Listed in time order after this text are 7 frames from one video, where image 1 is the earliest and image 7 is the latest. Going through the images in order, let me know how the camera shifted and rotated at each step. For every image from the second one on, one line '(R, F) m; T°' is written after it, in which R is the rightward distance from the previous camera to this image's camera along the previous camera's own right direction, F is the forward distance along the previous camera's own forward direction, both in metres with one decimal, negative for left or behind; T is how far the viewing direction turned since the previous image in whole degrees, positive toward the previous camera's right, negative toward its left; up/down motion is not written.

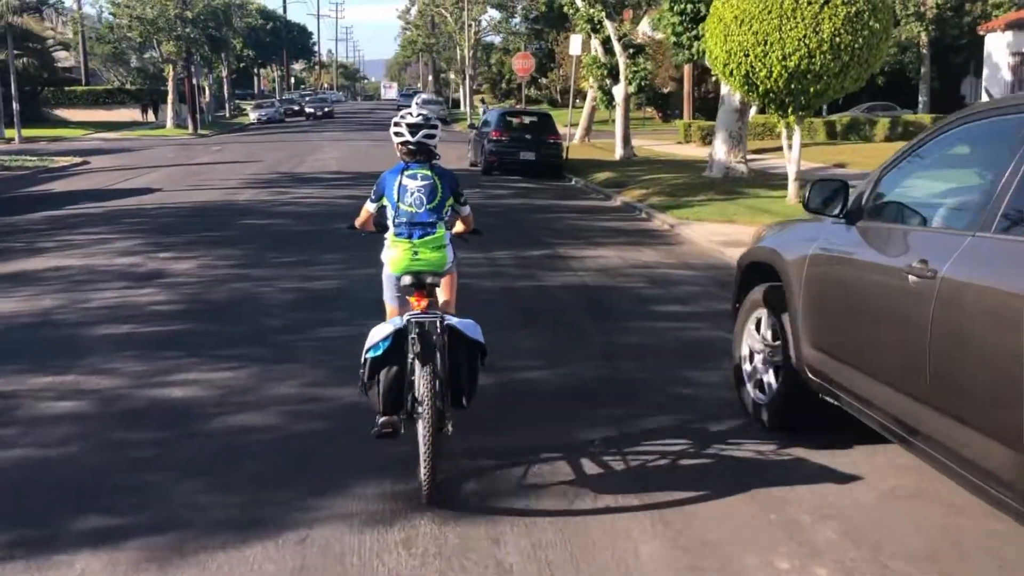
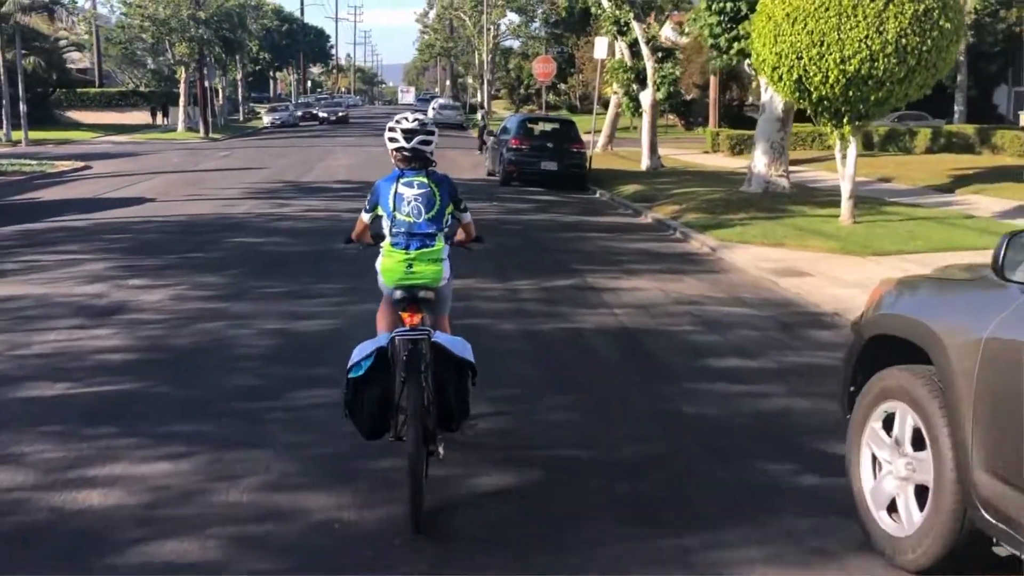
(-0.1, +1.8) m; -1°
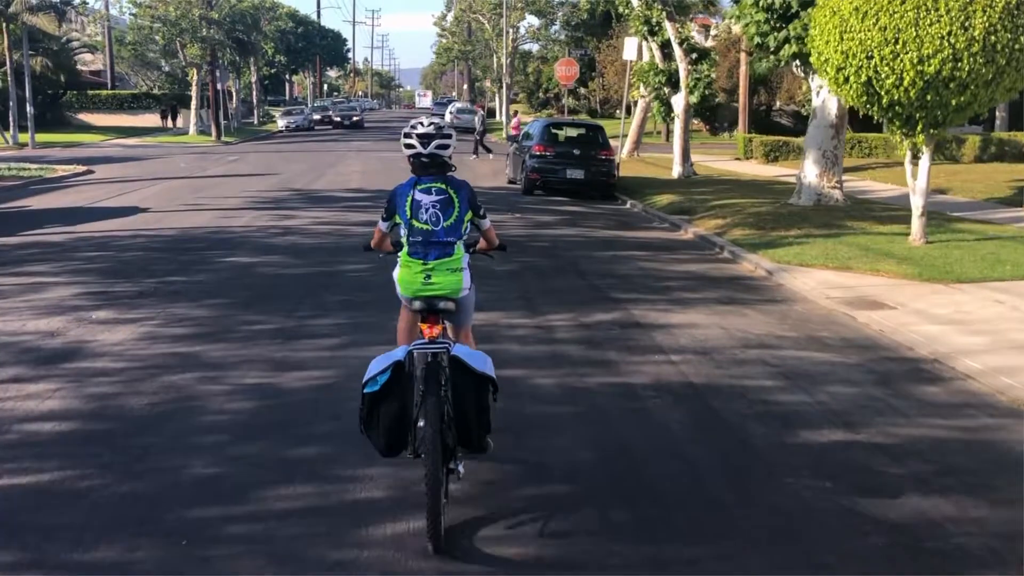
(-0.2, +1.7) m; -1°
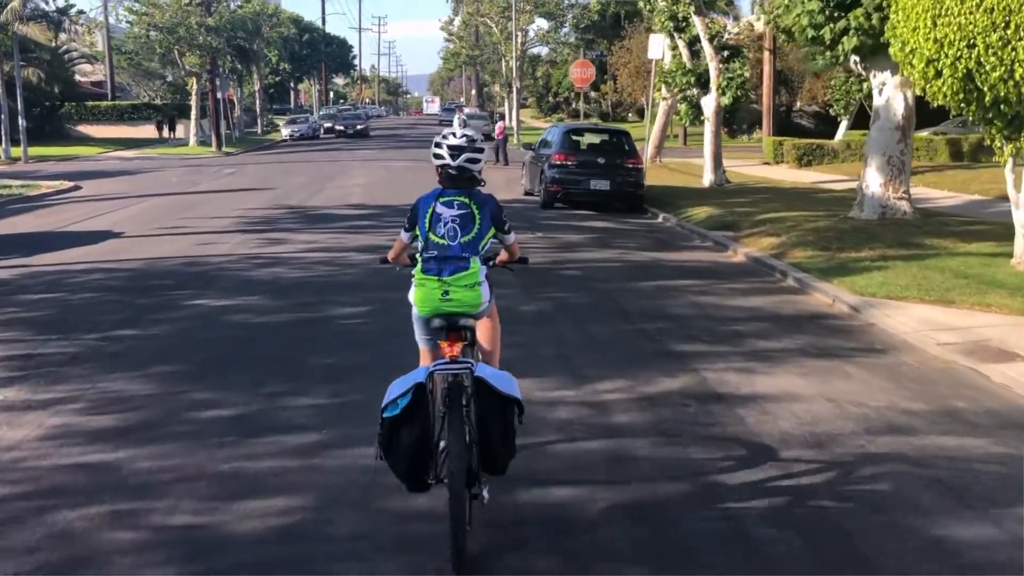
(-0.3, +2.3) m; -1°
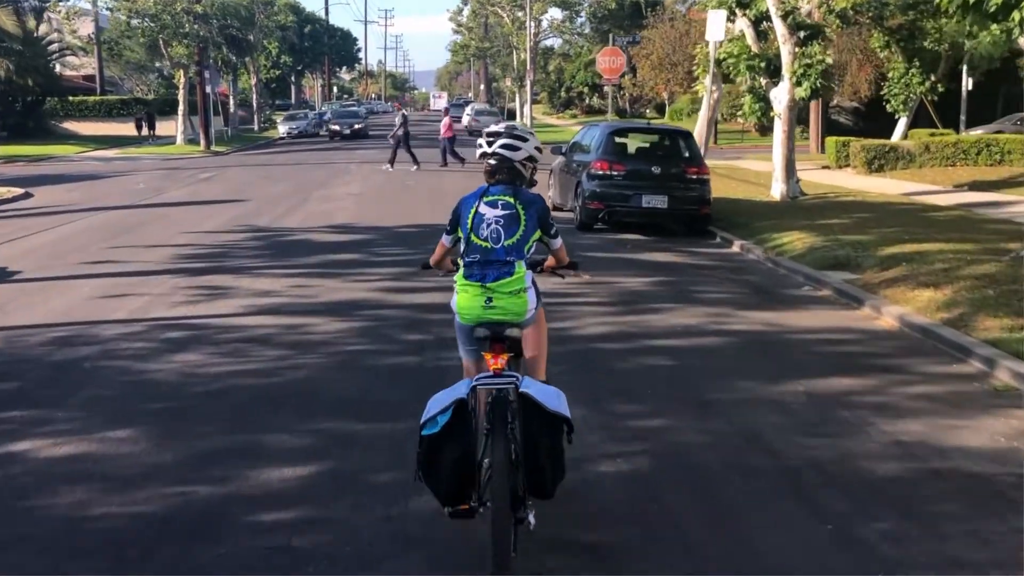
(-0.5, +4.6) m; -1°
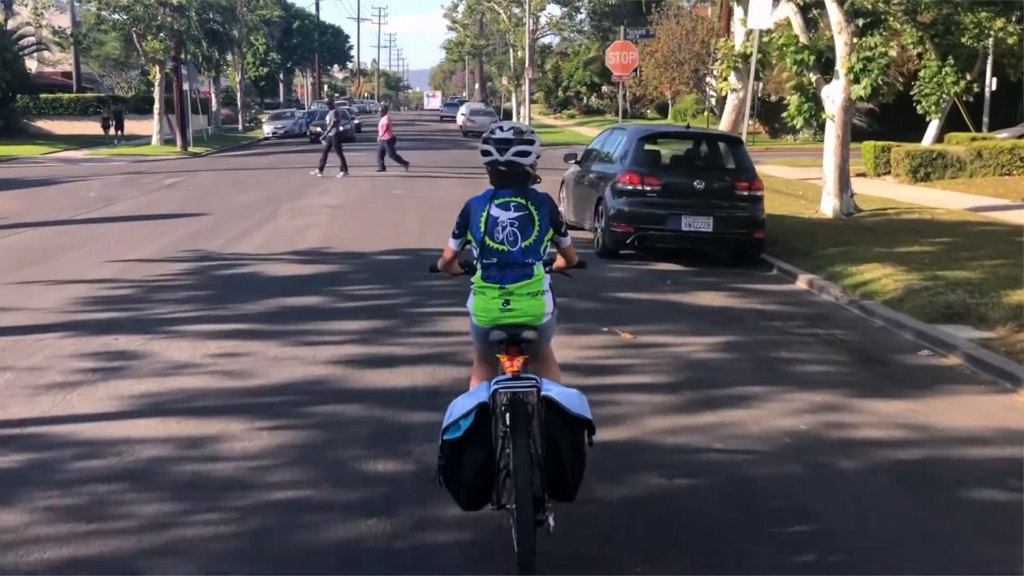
(-0.2, +3.2) m; 0°
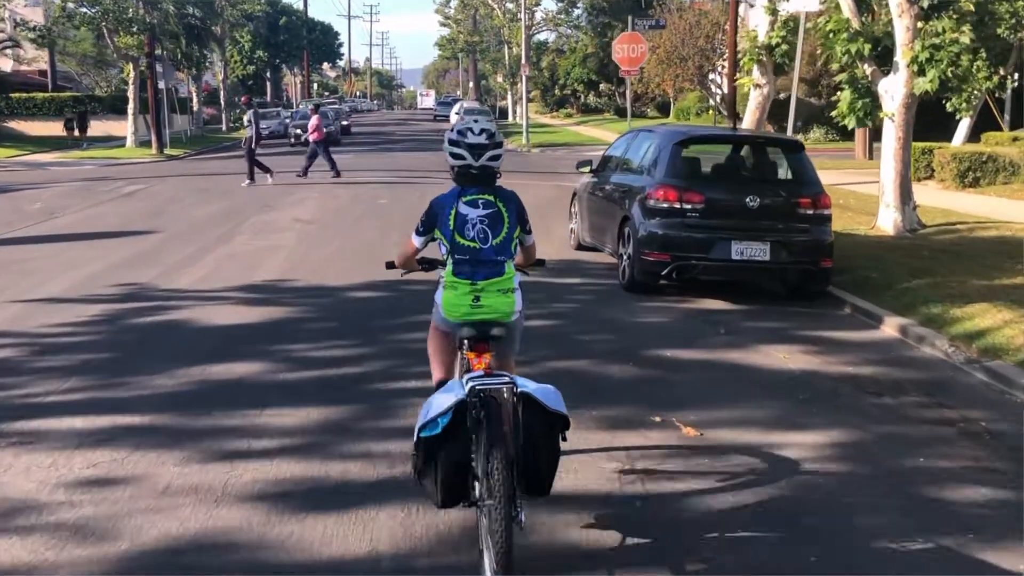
(-0.2, +2.7) m; 0°
